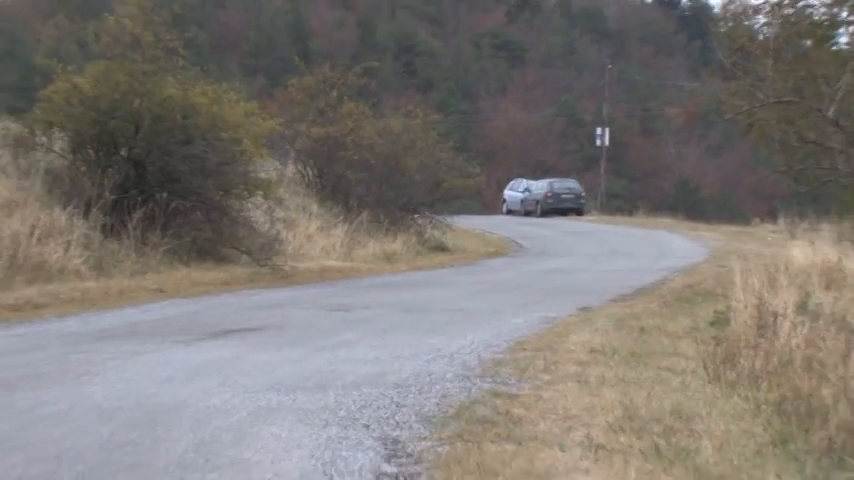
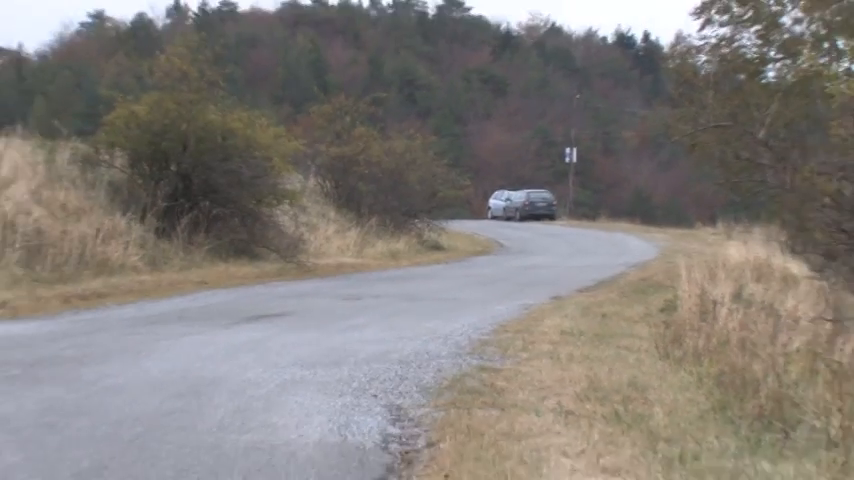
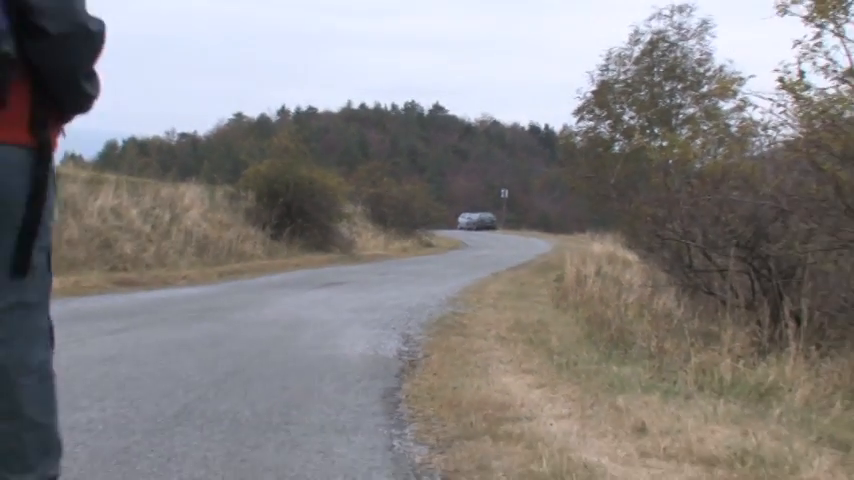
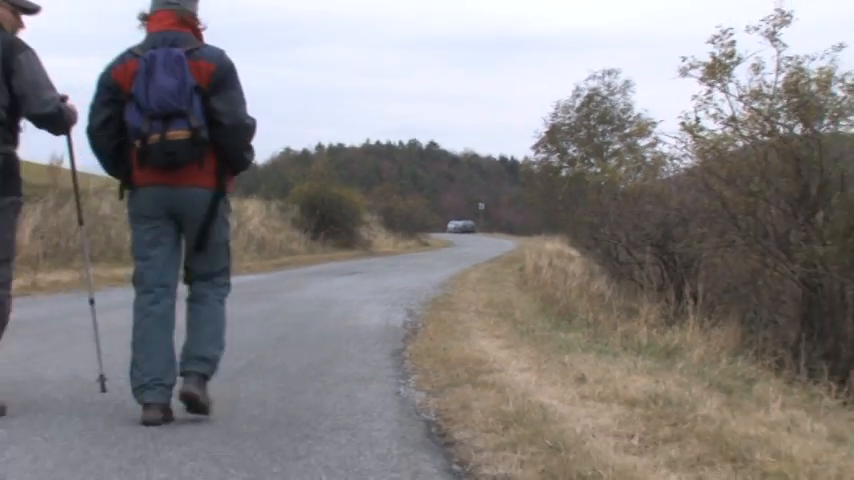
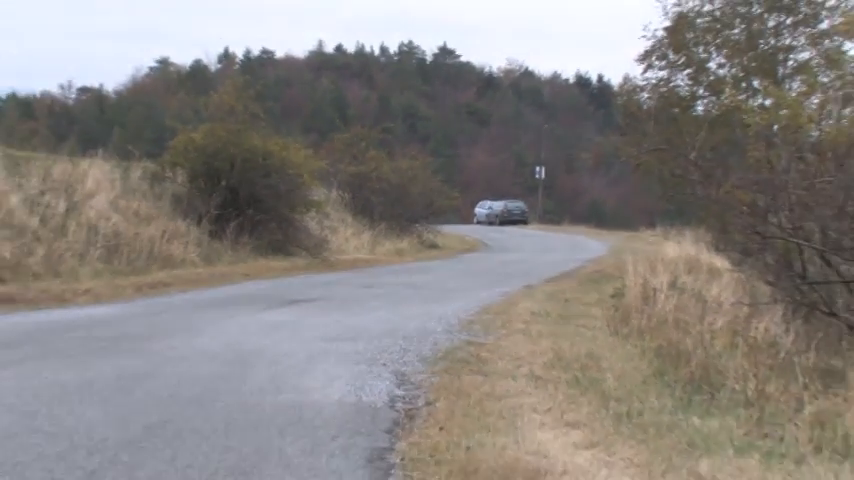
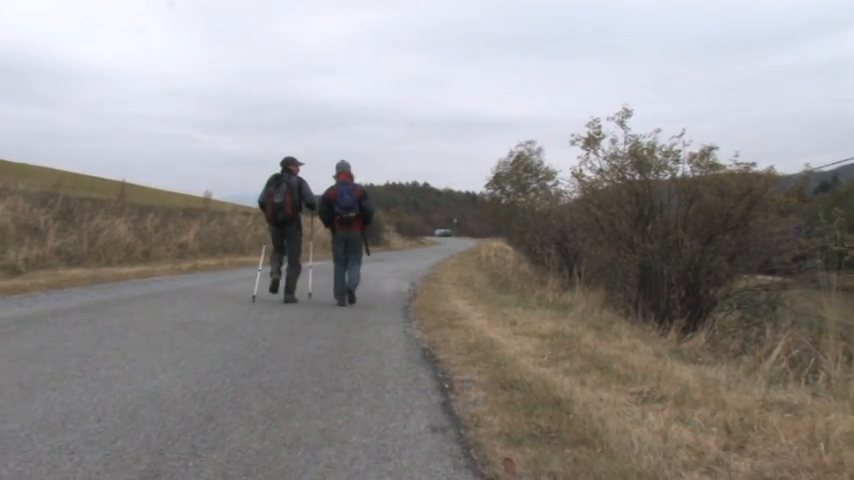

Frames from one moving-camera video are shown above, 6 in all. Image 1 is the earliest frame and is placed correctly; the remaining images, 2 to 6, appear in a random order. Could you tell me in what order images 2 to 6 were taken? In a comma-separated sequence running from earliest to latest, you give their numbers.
2, 5, 3, 4, 6
